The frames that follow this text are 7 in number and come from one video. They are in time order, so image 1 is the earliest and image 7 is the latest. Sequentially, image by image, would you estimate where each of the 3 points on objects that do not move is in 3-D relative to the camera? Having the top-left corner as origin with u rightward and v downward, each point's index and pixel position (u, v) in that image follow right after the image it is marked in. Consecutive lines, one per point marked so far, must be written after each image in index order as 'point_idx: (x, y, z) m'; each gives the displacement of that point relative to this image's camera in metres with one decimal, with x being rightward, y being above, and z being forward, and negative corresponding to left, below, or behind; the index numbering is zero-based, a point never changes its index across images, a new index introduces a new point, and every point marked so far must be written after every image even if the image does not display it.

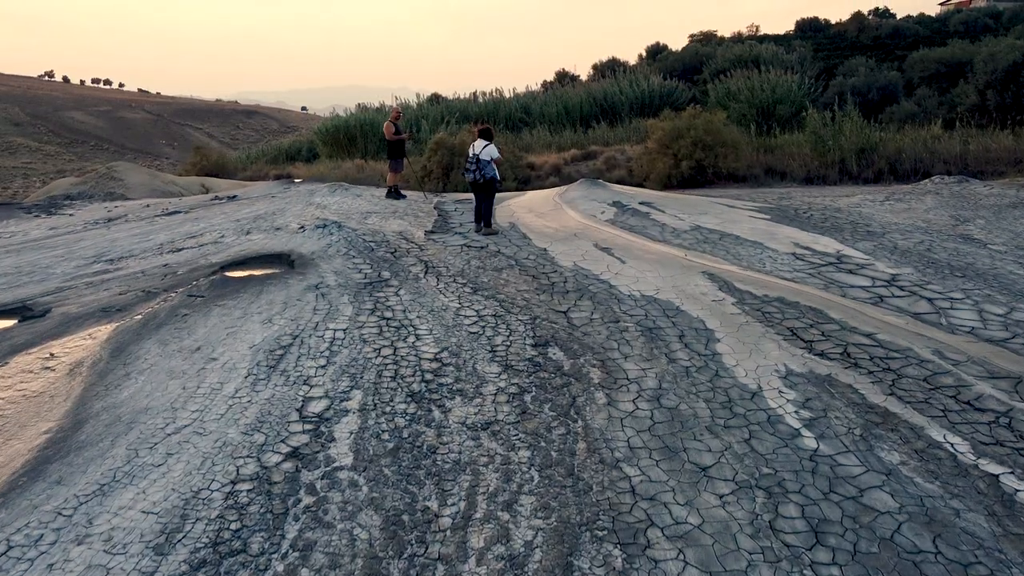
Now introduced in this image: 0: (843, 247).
0: (+3.4, +0.4, +7.4) m
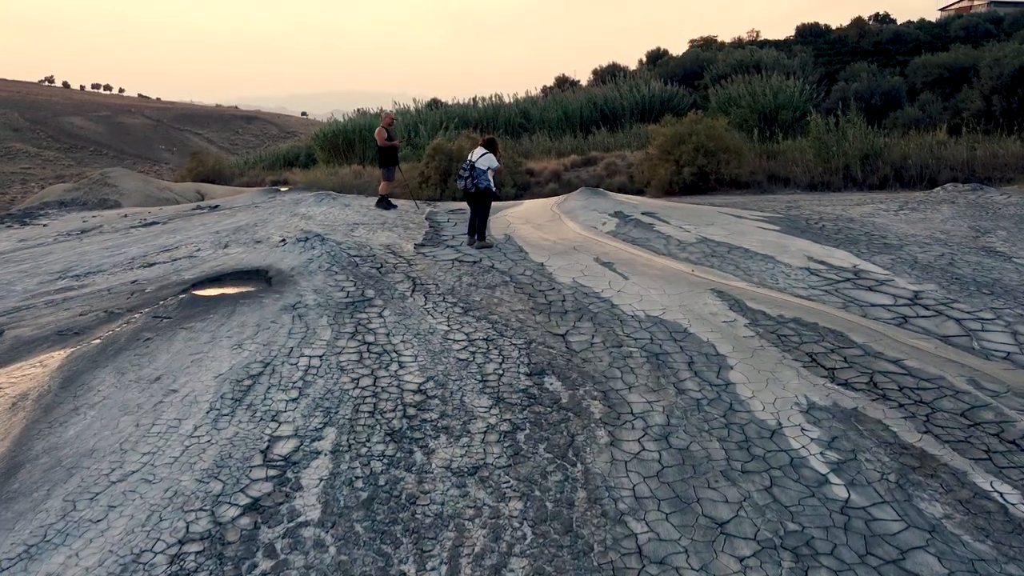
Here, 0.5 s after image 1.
0: (+3.4, +0.3, +7.0) m
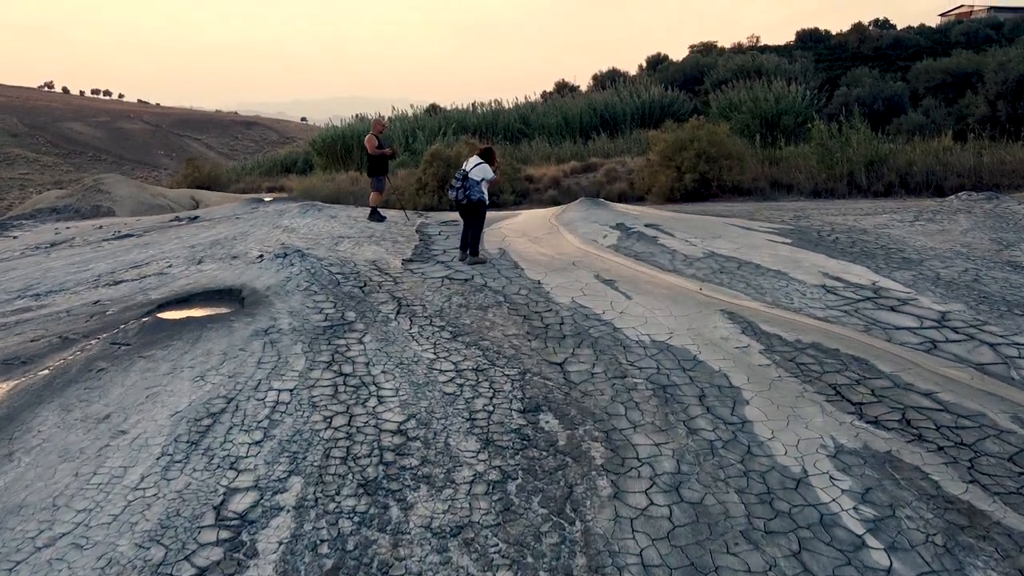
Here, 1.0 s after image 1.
0: (+3.4, +0.1, +6.5) m
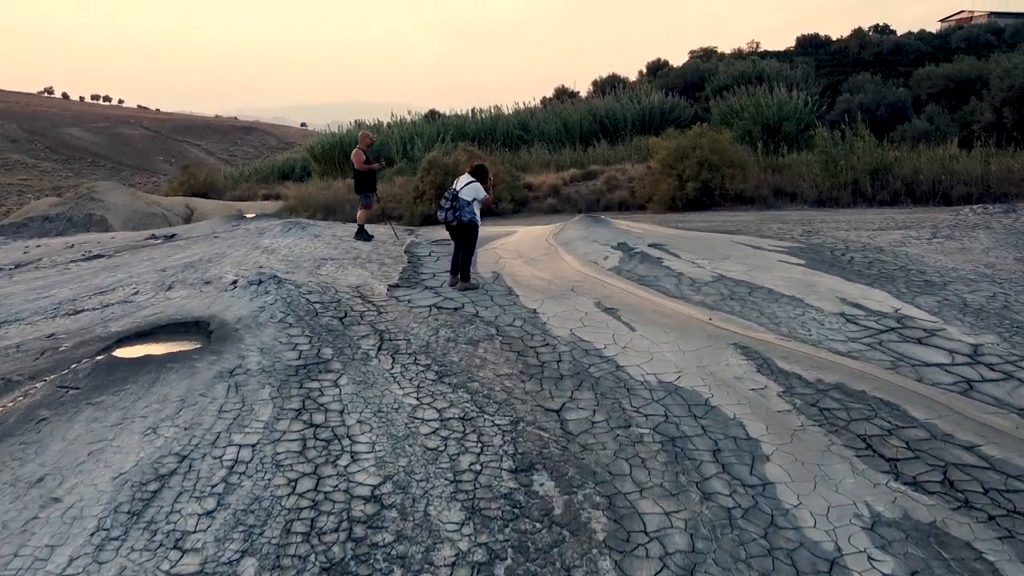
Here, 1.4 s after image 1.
0: (+3.3, -0.1, +6.0) m
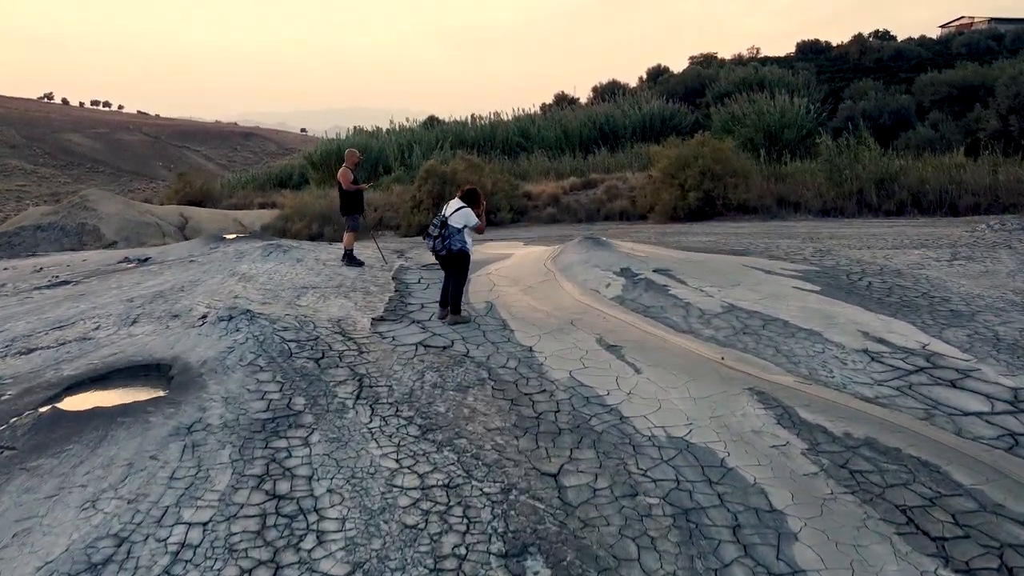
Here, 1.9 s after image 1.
0: (+3.3, -0.4, +5.6) m
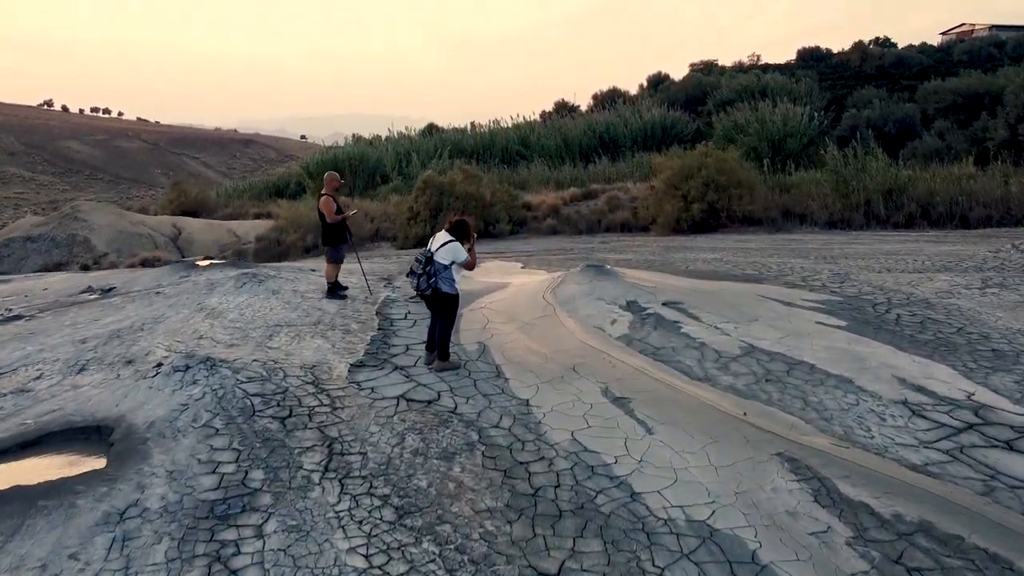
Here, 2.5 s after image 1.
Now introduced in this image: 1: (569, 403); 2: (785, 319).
0: (+3.2, -0.7, +5.0) m
1: (+0.3, -0.7, +4.5) m
2: (+2.3, -0.3, +6.1) m
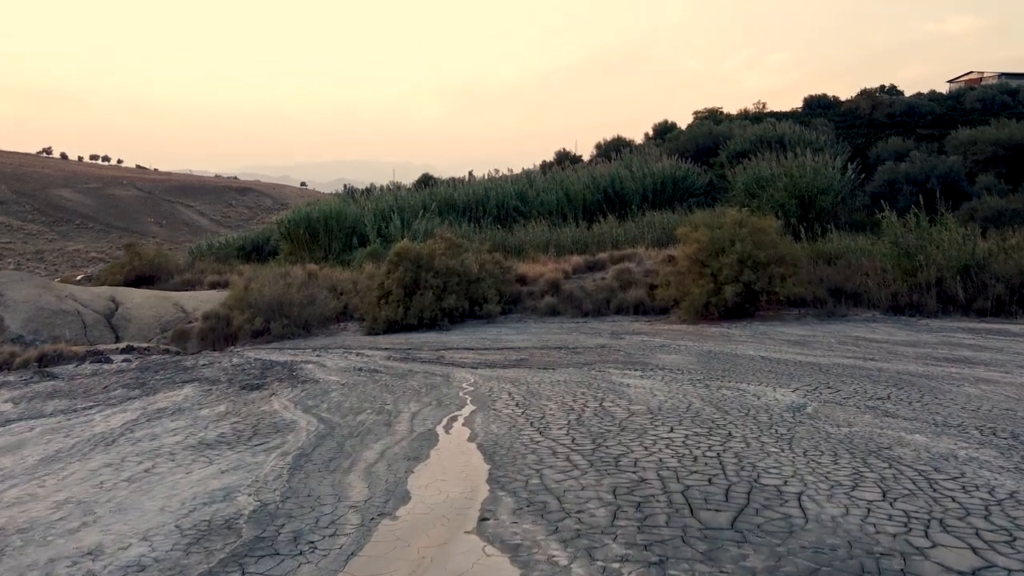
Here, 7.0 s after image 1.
0: (+2.9, -2.2, +0.3) m
1: (0.0, -2.2, -0.2) m
2: (+2.0, -1.8, +1.4) m
